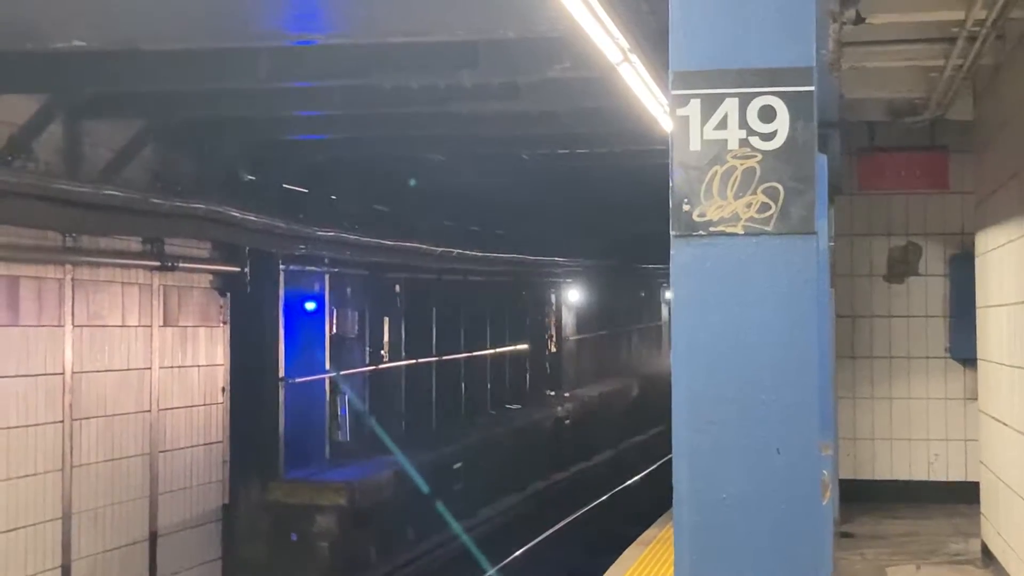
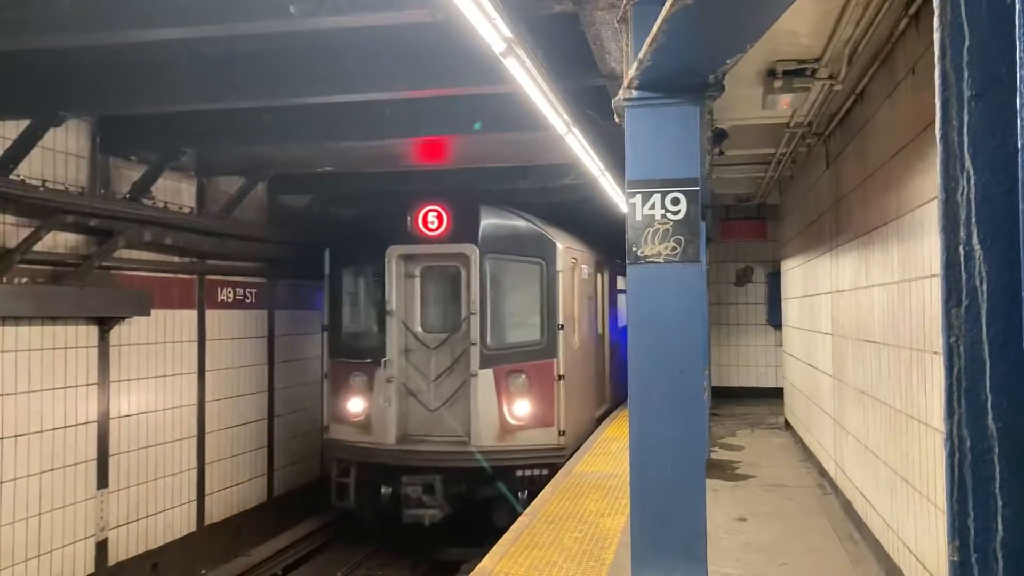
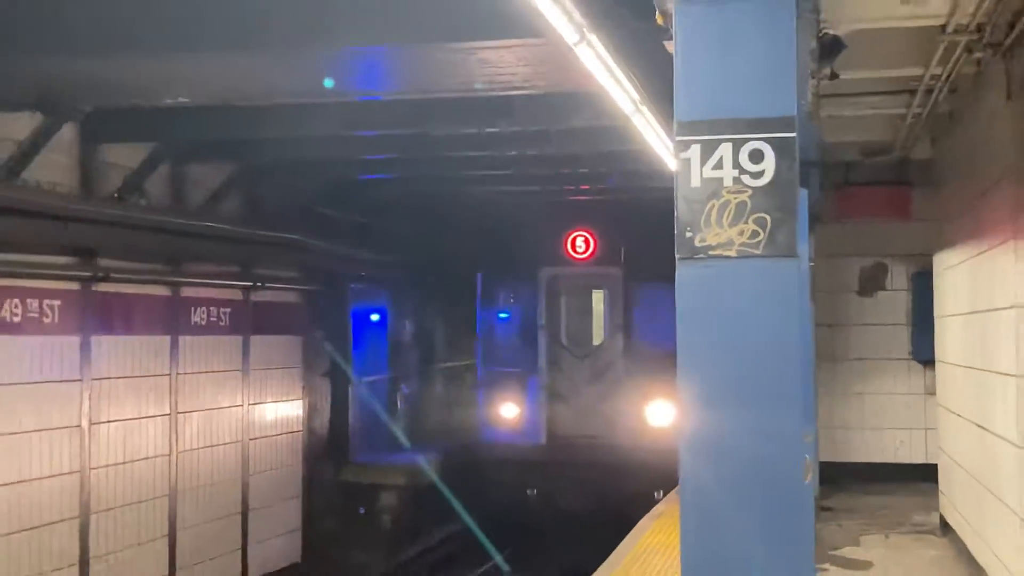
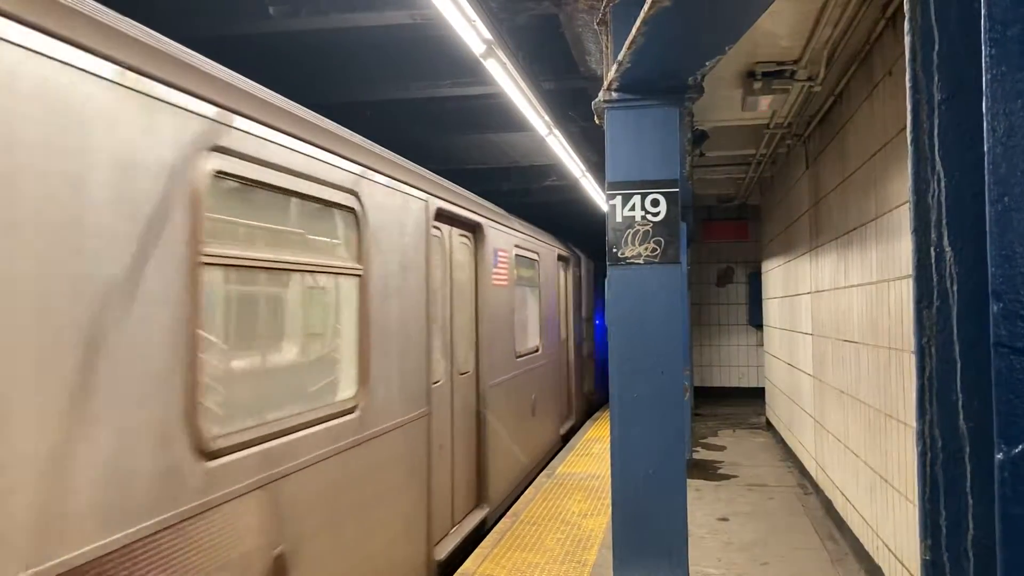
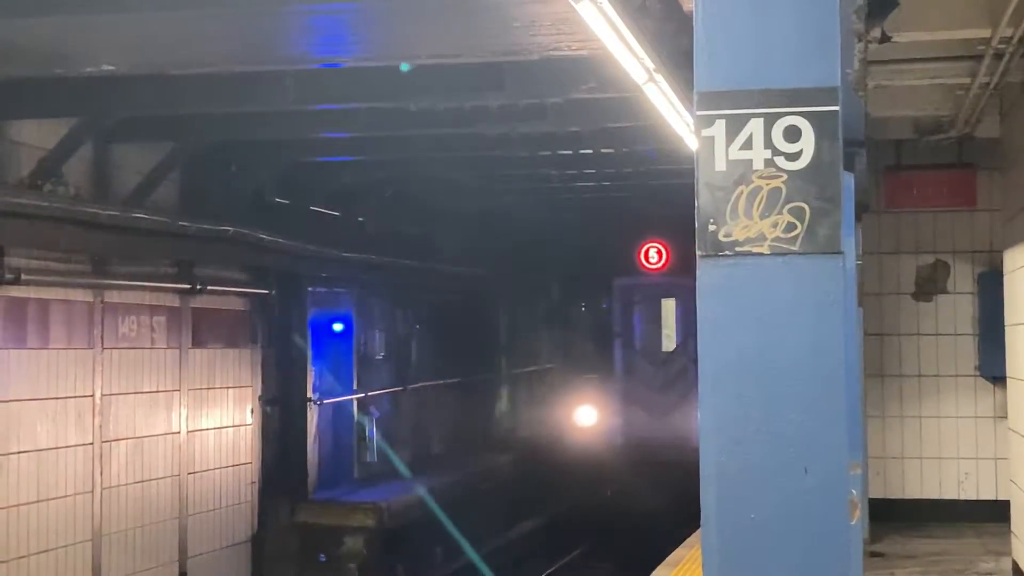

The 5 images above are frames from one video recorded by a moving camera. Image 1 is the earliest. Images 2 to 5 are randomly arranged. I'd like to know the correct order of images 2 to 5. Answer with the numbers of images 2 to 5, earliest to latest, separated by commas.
5, 3, 2, 4
